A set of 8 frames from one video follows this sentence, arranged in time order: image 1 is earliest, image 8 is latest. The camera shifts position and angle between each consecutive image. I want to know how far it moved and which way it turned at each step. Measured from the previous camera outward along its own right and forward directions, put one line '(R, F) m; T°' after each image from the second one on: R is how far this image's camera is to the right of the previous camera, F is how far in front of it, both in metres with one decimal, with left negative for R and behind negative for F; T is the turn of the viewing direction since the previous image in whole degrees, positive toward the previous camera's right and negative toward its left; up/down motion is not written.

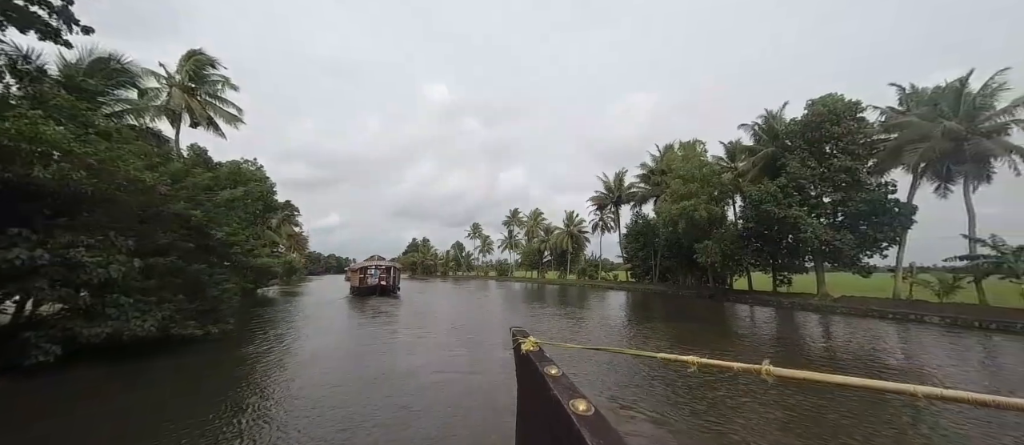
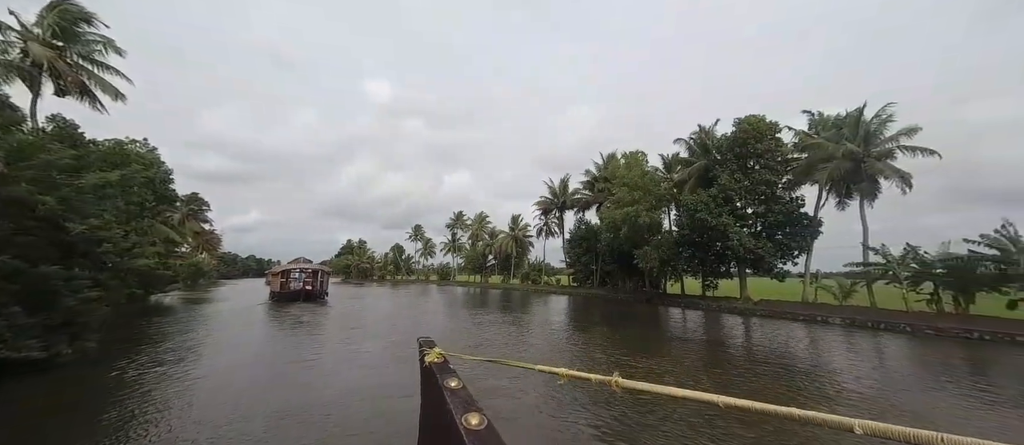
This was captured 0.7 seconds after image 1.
(0.0, +0.4) m; +8°
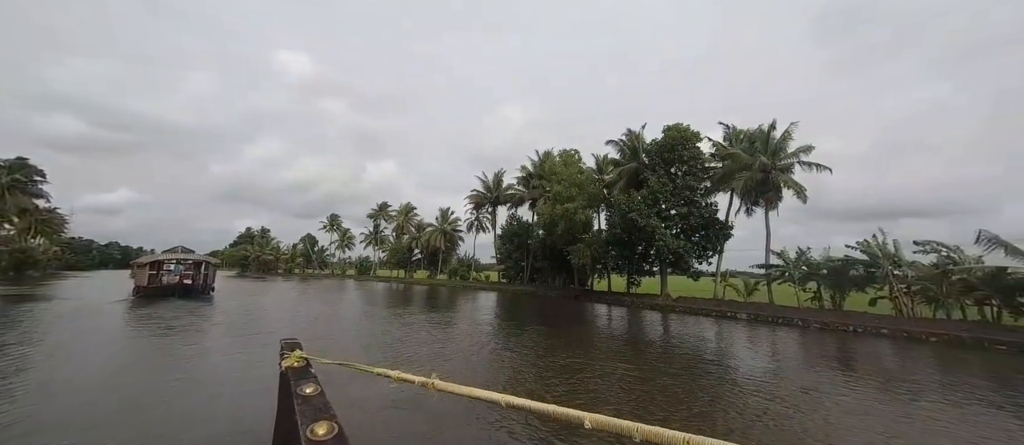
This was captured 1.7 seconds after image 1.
(-0.4, +0.7) m; +11°
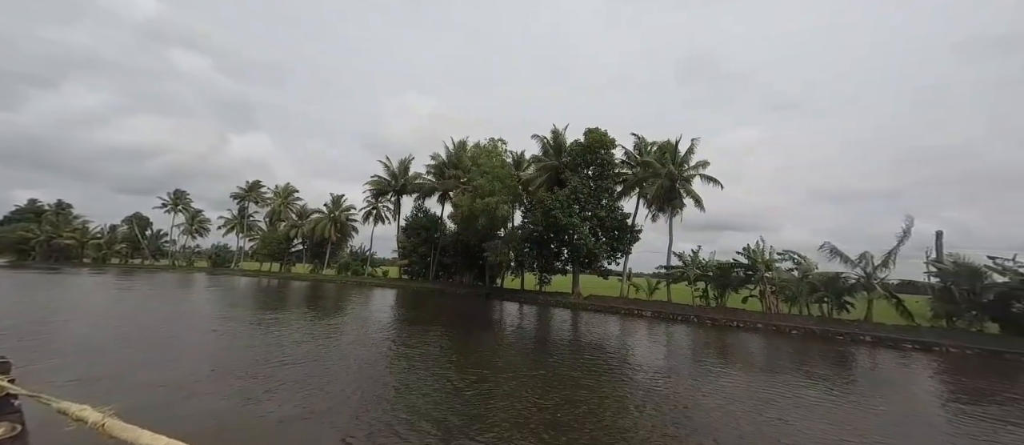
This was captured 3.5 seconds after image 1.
(-1.4, +1.1) m; +17°
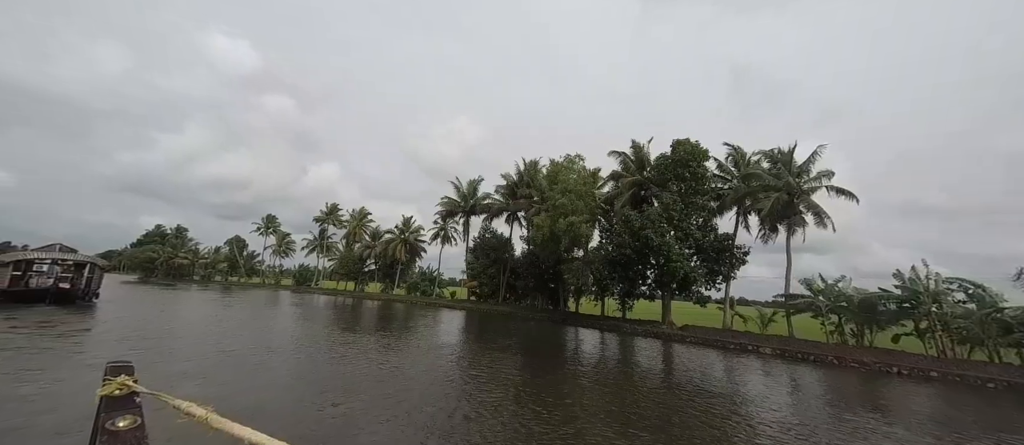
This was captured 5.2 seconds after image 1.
(-1.0, +1.2) m; -9°
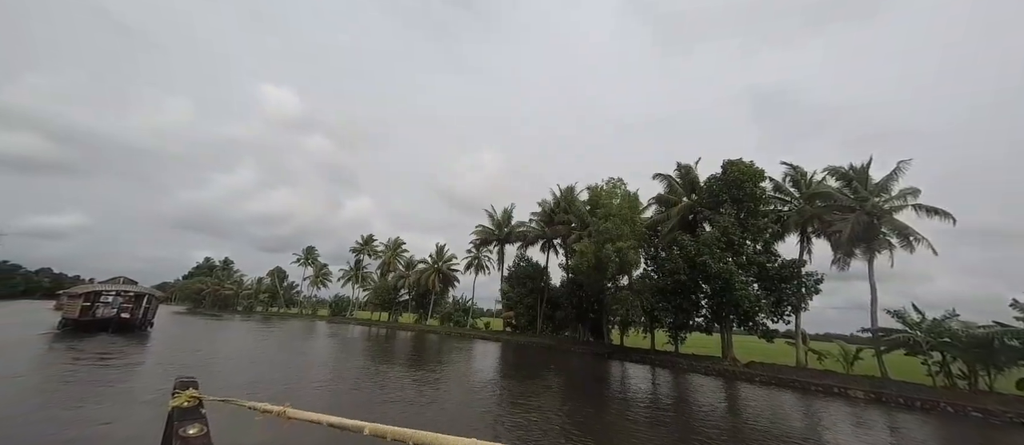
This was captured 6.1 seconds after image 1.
(-0.5, +0.7) m; -4°
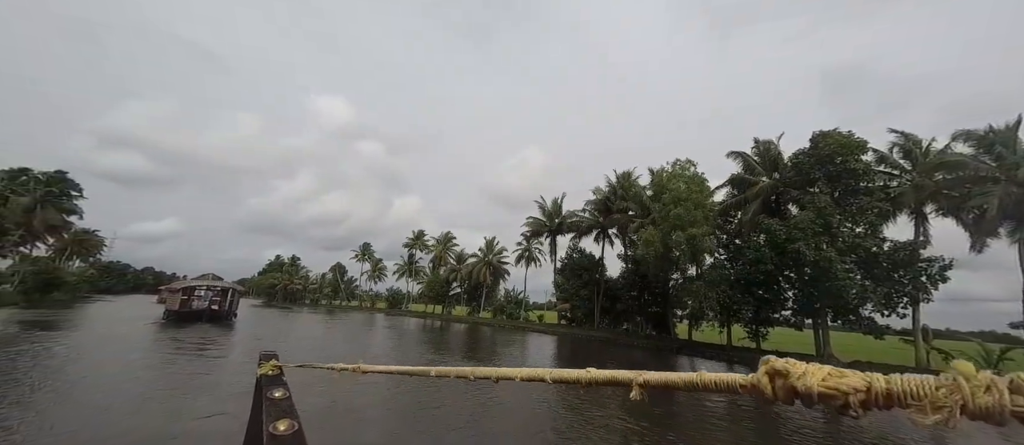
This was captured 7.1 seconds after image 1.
(-0.4, +0.9) m; -7°
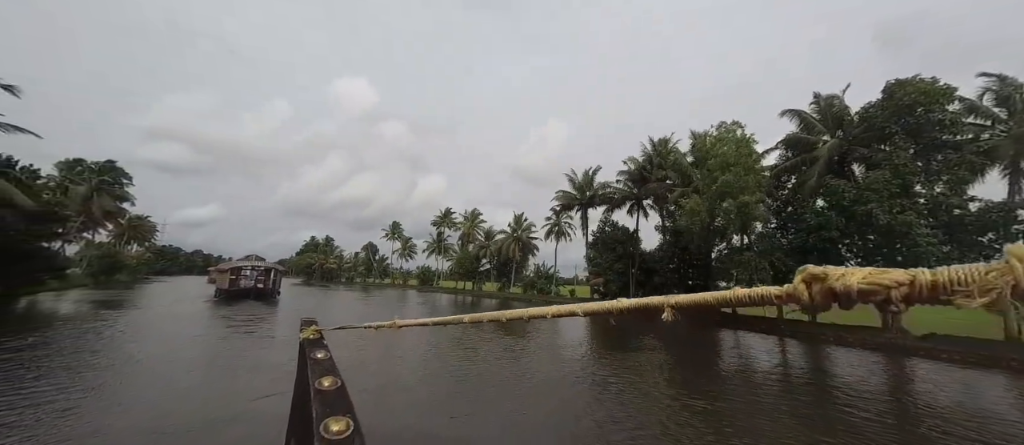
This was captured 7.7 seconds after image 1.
(-0.2, +0.6) m; -4°
